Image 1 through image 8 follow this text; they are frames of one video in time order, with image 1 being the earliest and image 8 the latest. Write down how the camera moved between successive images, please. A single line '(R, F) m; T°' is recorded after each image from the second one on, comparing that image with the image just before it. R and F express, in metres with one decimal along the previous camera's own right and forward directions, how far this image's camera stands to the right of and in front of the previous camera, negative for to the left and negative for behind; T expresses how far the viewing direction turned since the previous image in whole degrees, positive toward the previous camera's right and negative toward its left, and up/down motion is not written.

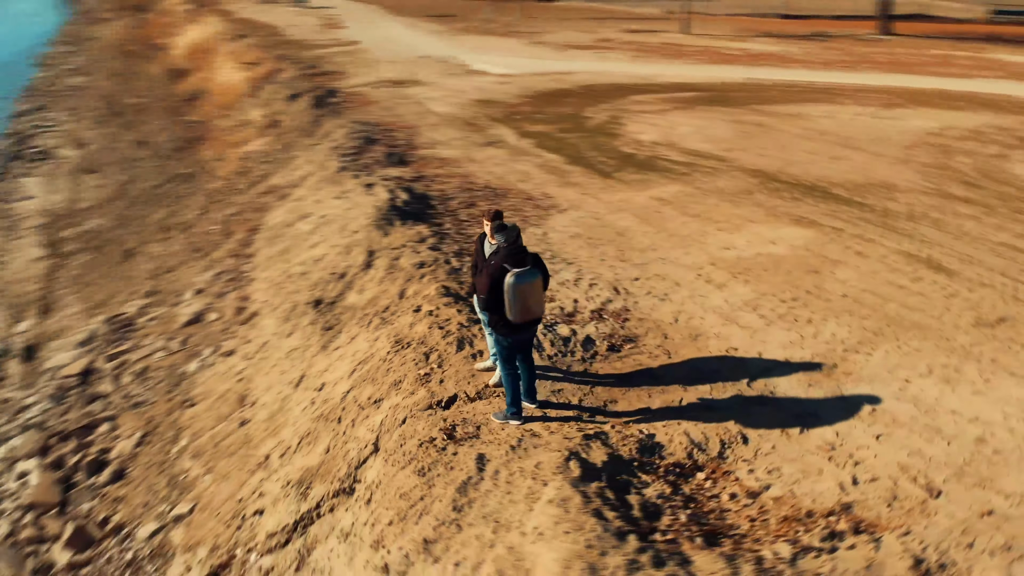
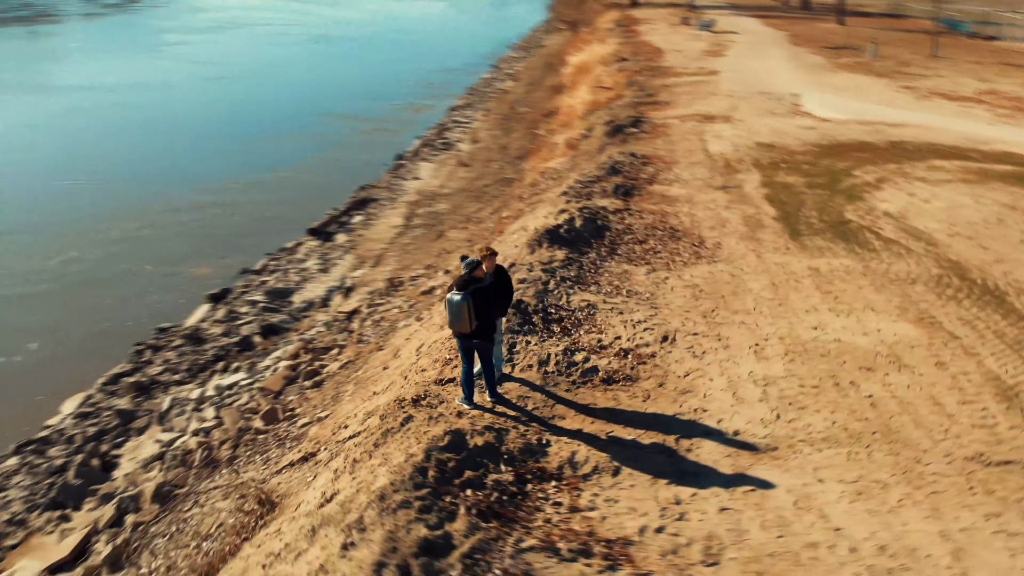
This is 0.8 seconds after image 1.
(+1.8, -0.3) m; -29°
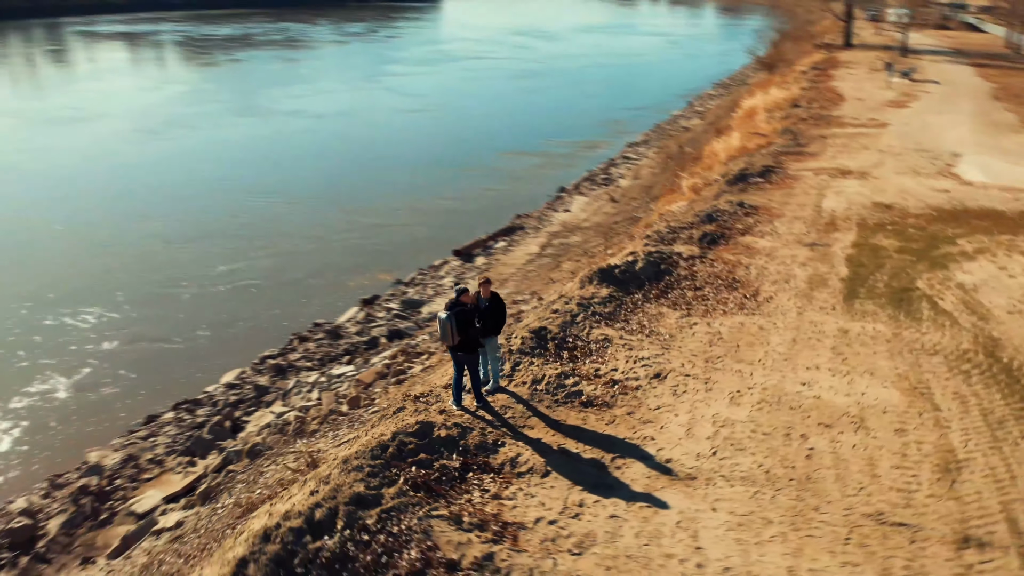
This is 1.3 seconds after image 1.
(+1.1, -0.6) m; -15°
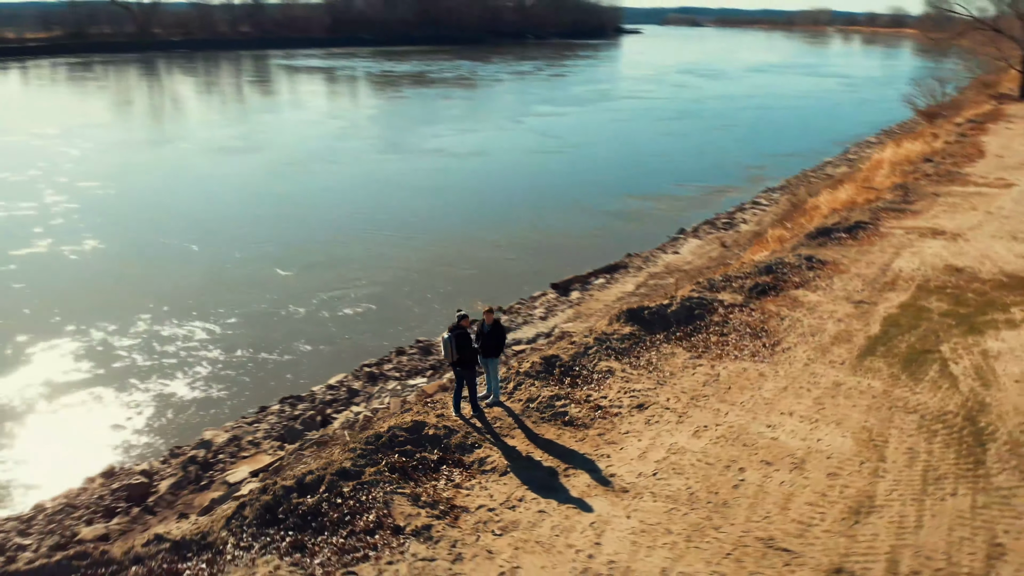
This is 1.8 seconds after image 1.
(+1.0, -0.7) m; -12°
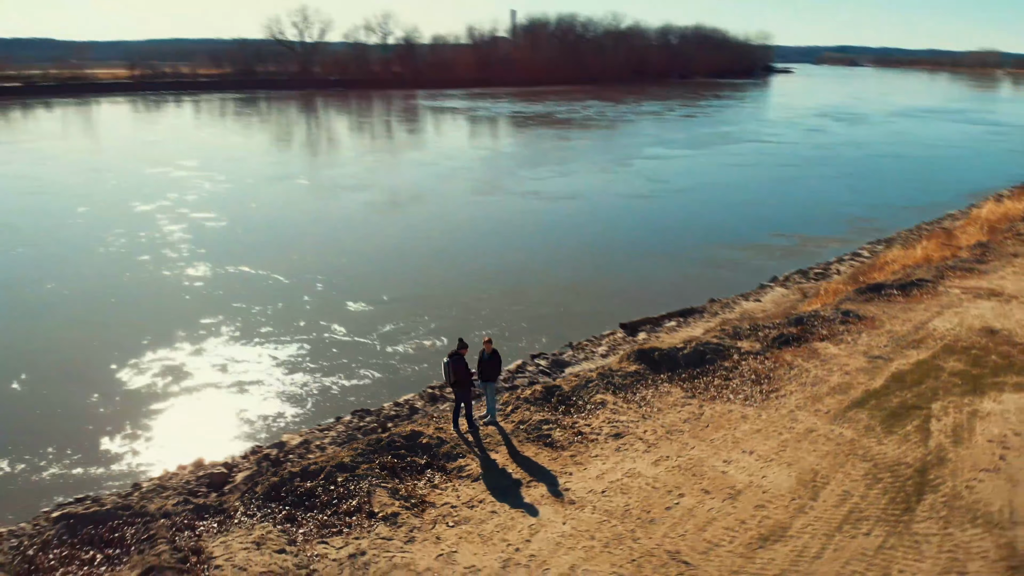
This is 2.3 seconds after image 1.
(+1.0, -0.7) m; -9°
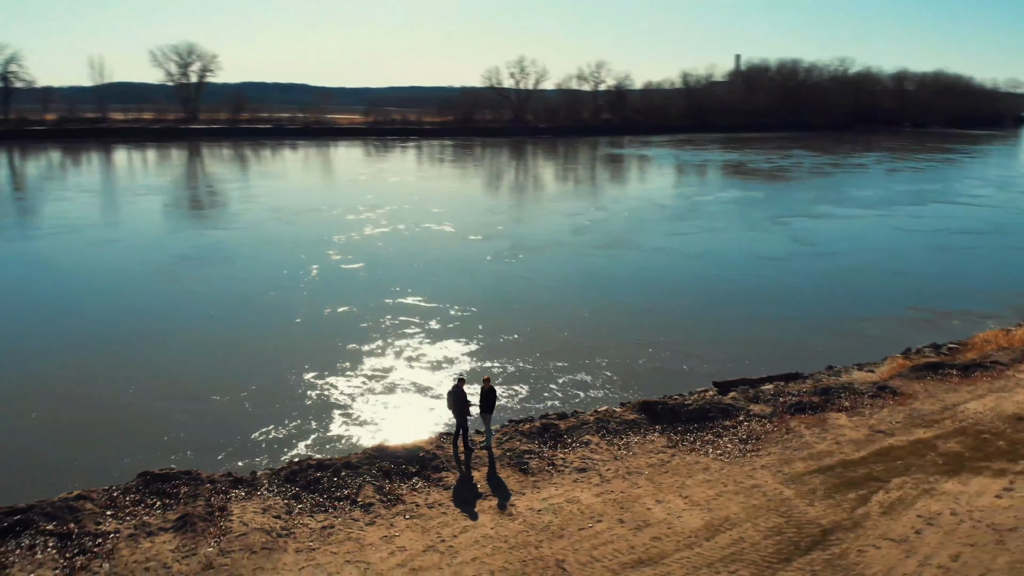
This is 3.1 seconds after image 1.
(+1.8, -1.1) m; -14°
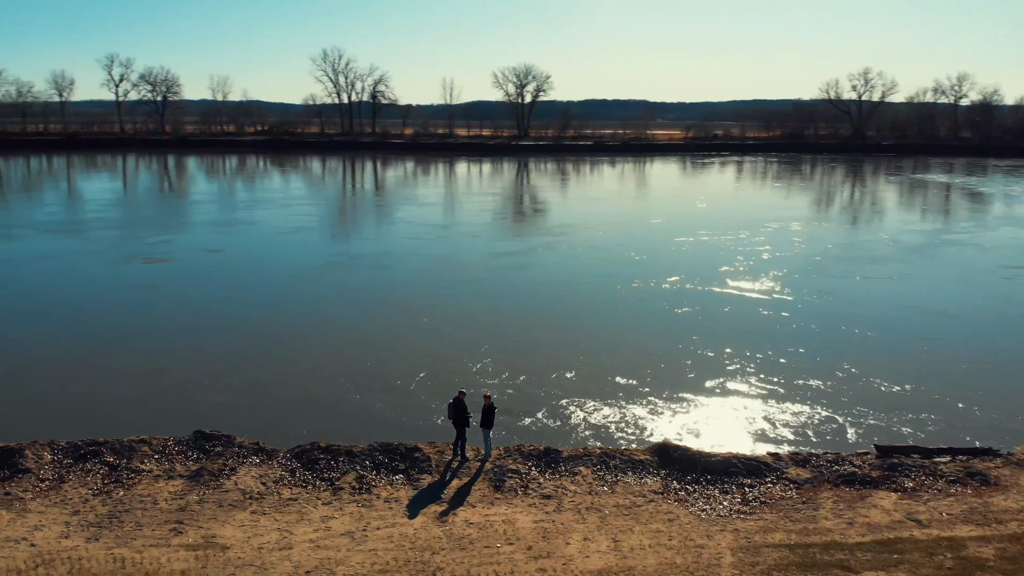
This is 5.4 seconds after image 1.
(+3.0, +0.1) m; -22°
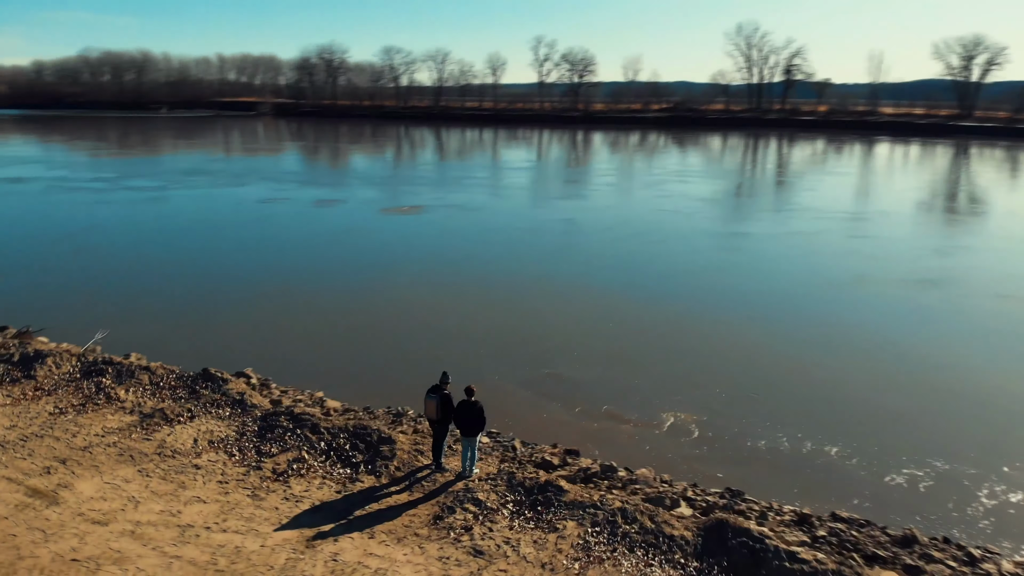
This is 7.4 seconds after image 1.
(+2.7, +3.1) m; -29°
